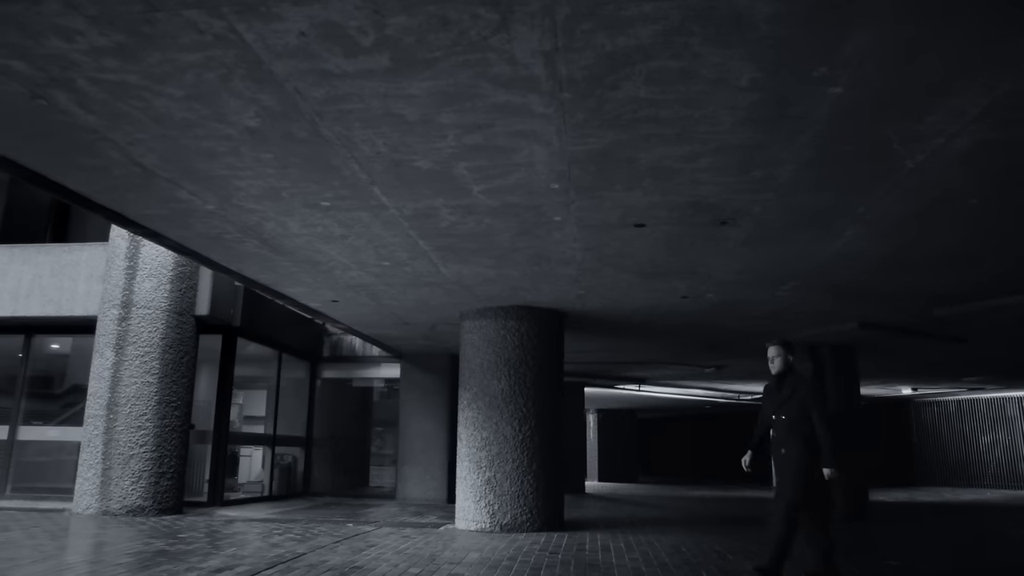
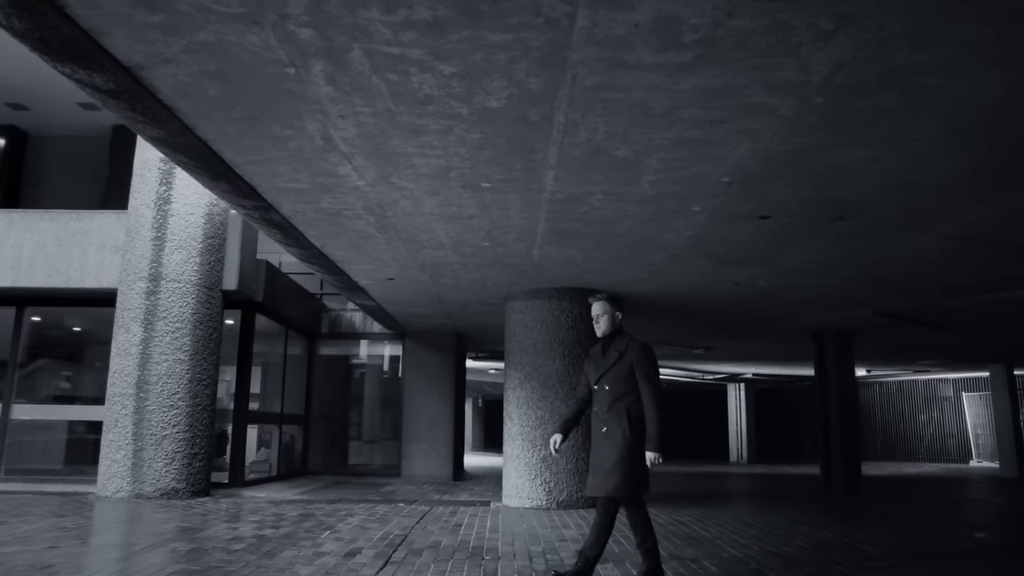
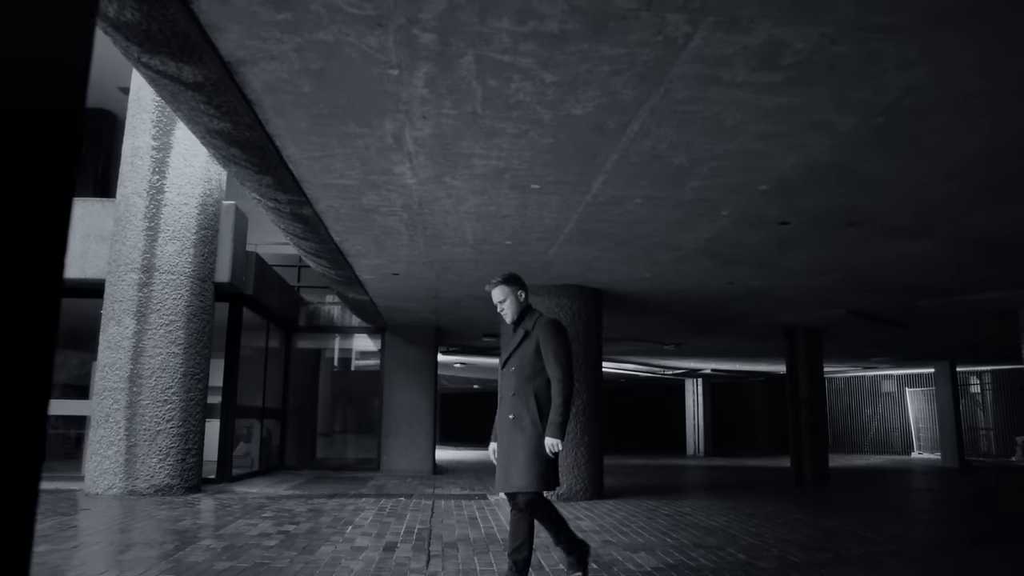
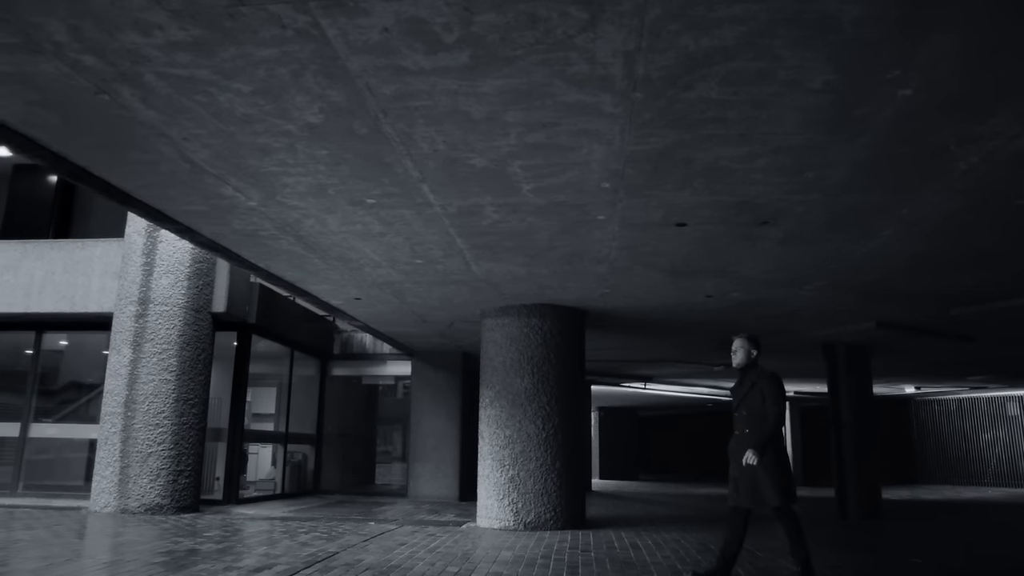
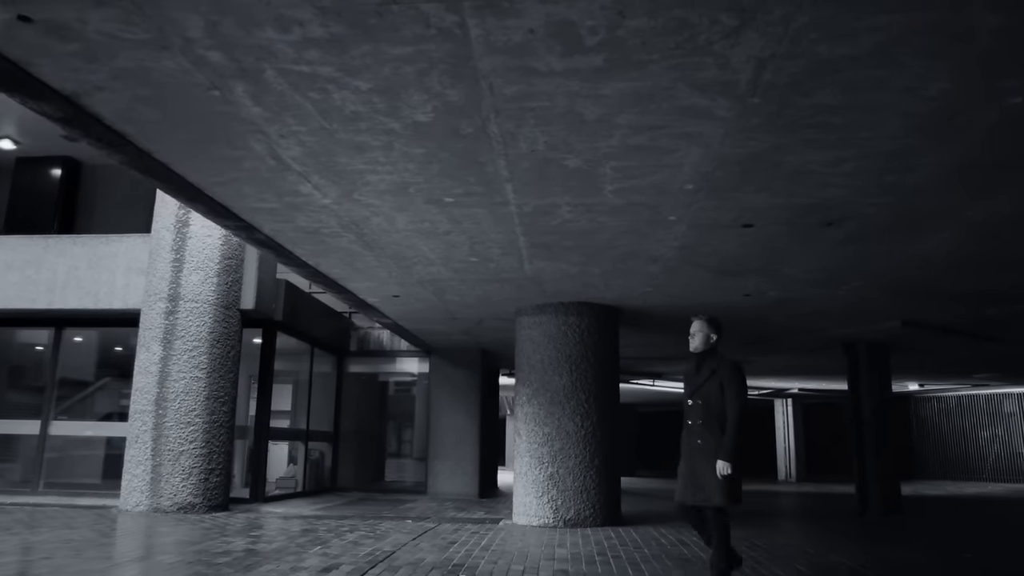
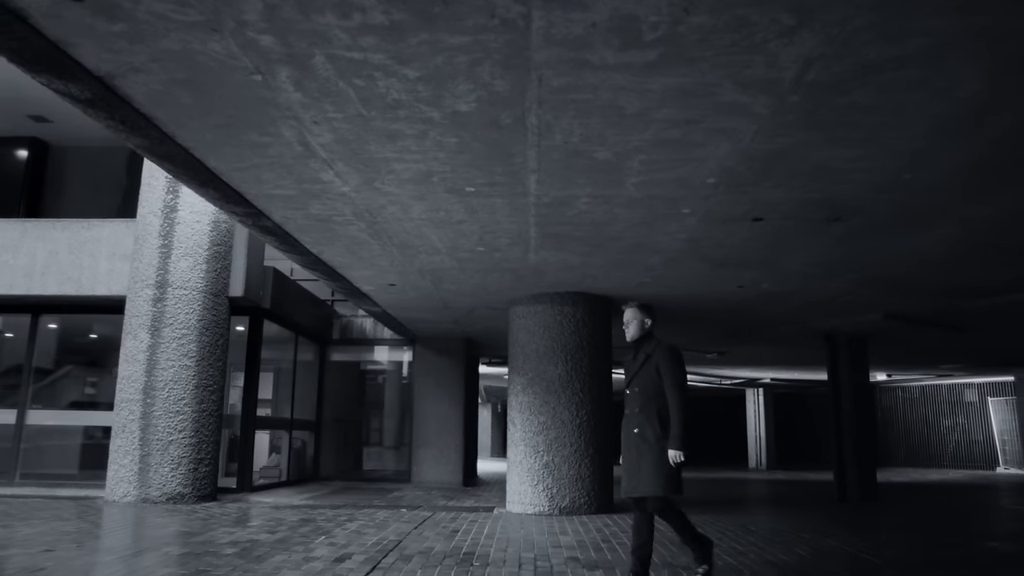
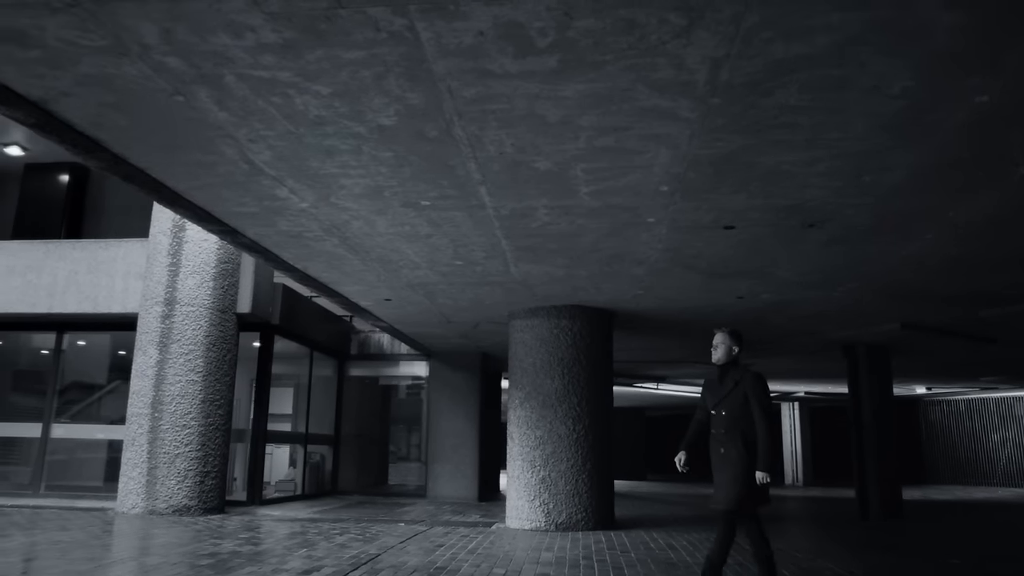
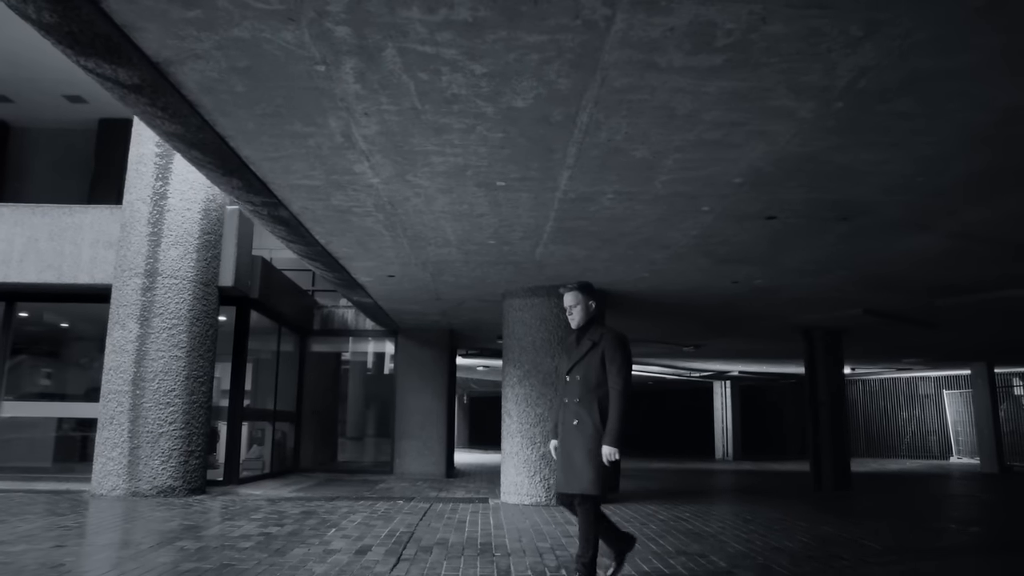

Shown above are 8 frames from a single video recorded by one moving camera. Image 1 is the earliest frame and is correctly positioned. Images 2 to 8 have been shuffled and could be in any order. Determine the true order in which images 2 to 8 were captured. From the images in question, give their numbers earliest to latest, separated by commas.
4, 7, 5, 6, 2, 8, 3
